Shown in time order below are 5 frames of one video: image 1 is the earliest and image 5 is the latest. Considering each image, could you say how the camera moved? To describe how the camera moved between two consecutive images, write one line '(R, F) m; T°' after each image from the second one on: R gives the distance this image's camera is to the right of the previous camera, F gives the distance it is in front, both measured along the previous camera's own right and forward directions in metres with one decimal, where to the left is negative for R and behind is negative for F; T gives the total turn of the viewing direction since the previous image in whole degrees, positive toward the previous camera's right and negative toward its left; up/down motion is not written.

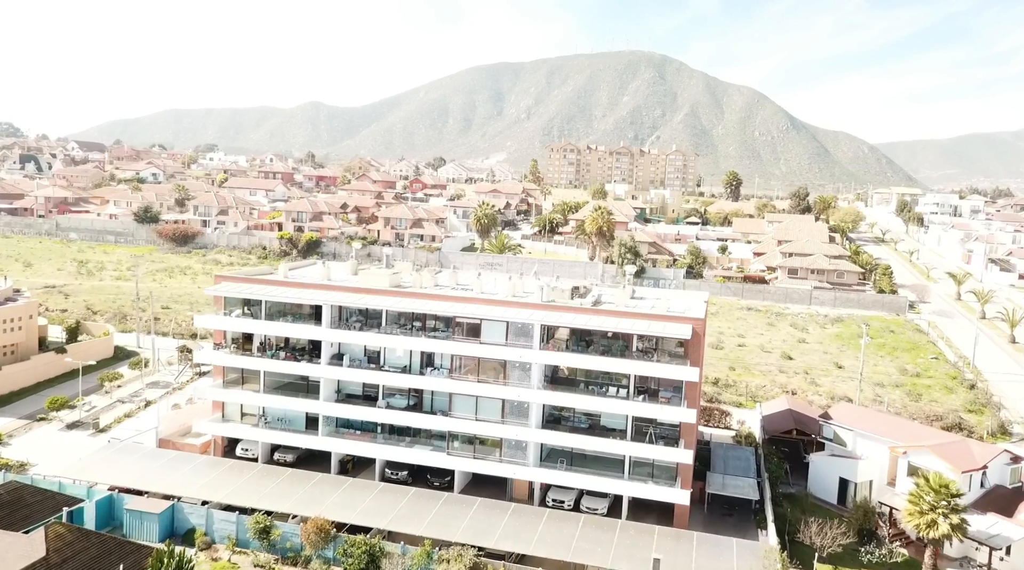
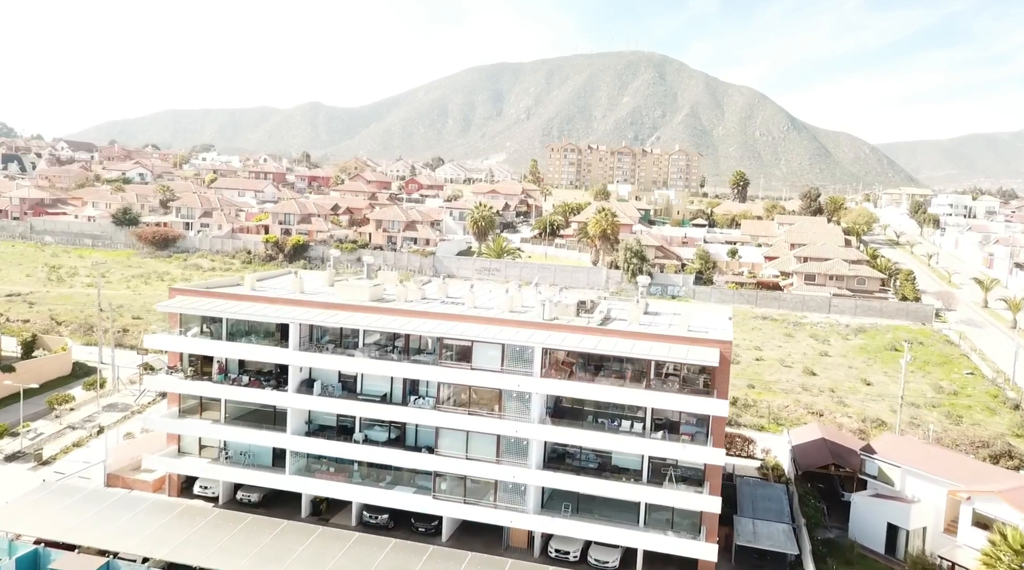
(+0.1, +5.3) m; 0°
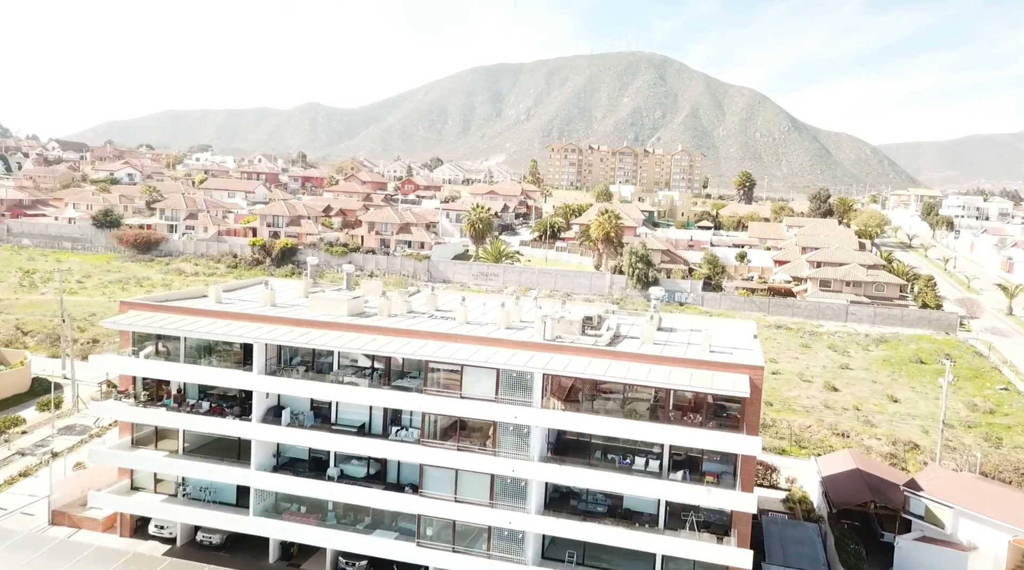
(+0.1, +4.4) m; 0°
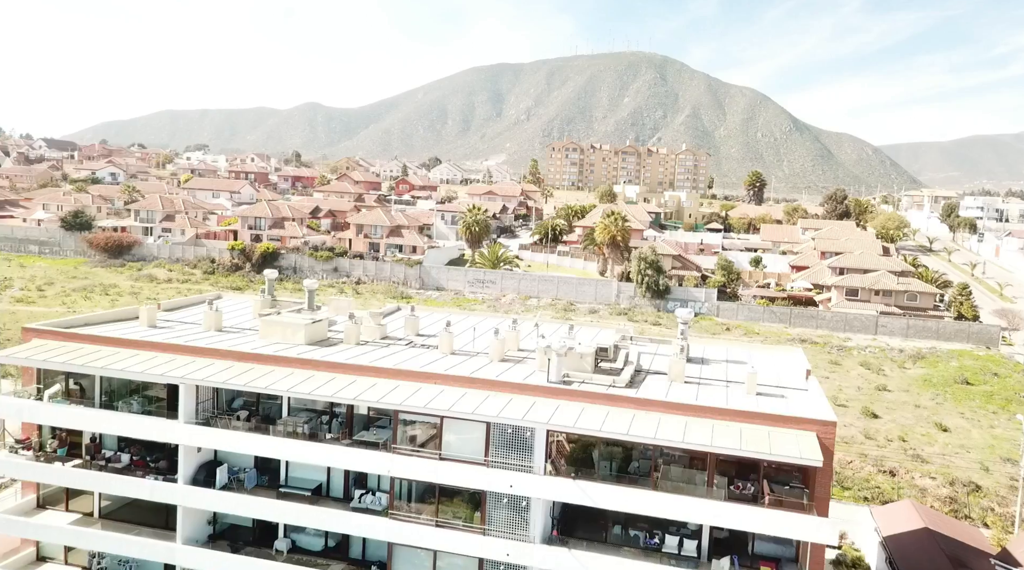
(+0.1, +6.3) m; 0°
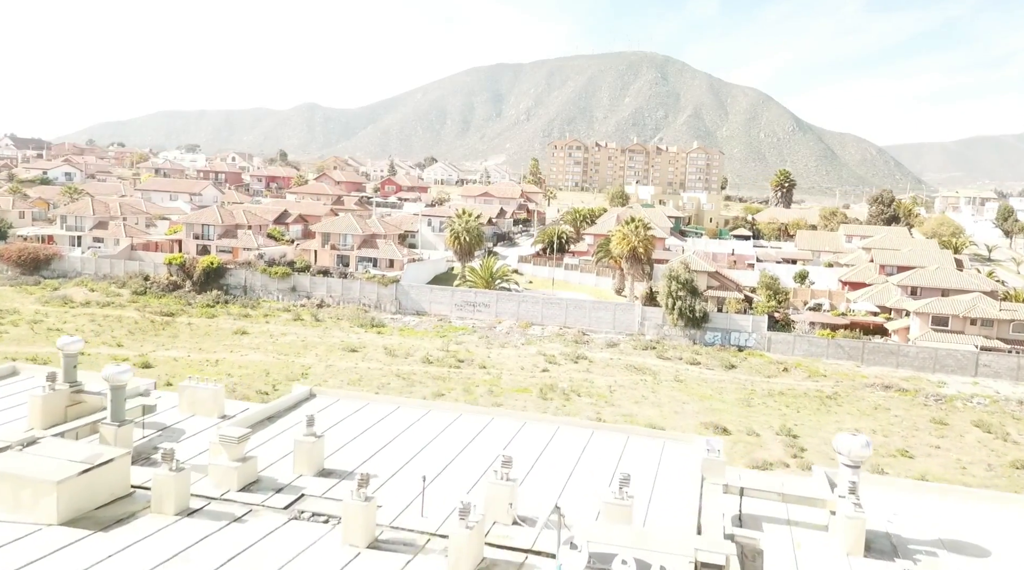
(+0.2, +14.9) m; 0°
